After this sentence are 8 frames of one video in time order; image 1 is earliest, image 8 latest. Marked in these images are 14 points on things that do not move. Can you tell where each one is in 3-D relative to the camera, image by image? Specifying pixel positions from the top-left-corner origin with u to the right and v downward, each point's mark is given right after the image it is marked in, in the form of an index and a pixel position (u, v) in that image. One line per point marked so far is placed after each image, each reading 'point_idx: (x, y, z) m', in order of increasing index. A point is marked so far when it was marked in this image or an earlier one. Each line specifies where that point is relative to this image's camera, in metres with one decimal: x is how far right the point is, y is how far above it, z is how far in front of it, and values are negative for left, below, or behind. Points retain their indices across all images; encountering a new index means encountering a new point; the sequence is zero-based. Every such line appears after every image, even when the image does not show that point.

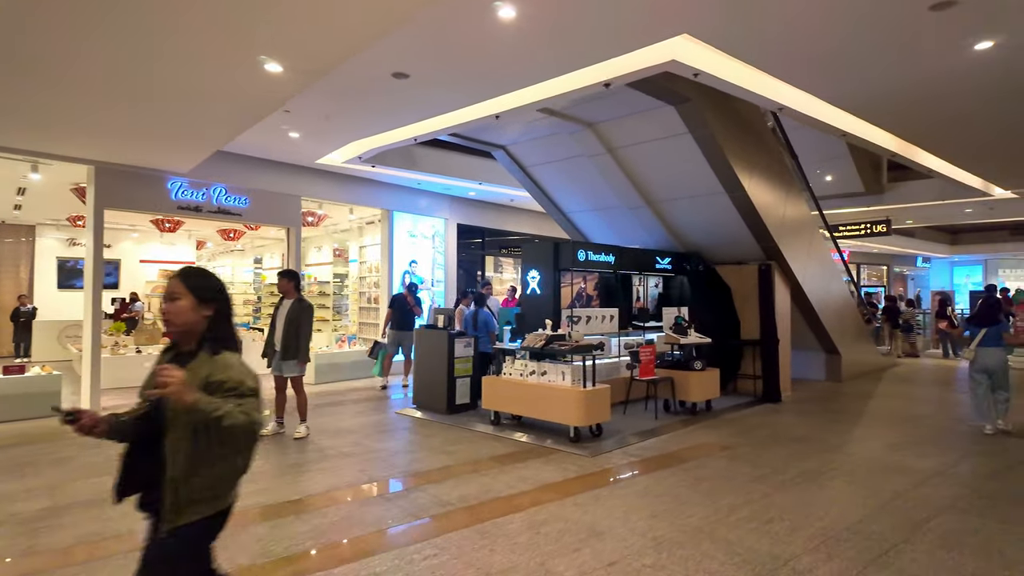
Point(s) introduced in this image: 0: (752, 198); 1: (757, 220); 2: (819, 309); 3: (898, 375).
0: (+3.0, +1.1, +7.3) m
1: (+3.1, +0.9, +7.6) m
2: (+4.7, -0.3, +9.1) m
3: (+7.3, -1.7, +11.3) m
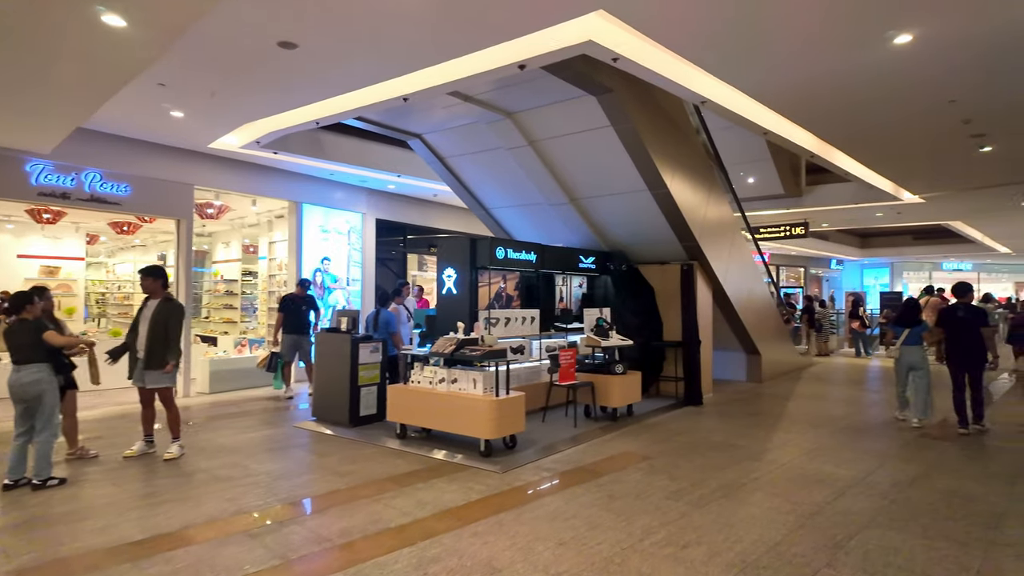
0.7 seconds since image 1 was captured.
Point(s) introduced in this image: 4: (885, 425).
0: (+2.0, +1.1, +7.1) m
1: (+2.1, +0.9, +7.4) m
2: (+3.4, -0.4, +9.0) m
3: (+5.9, -1.7, +11.5) m
4: (+4.3, -1.5, +6.8) m
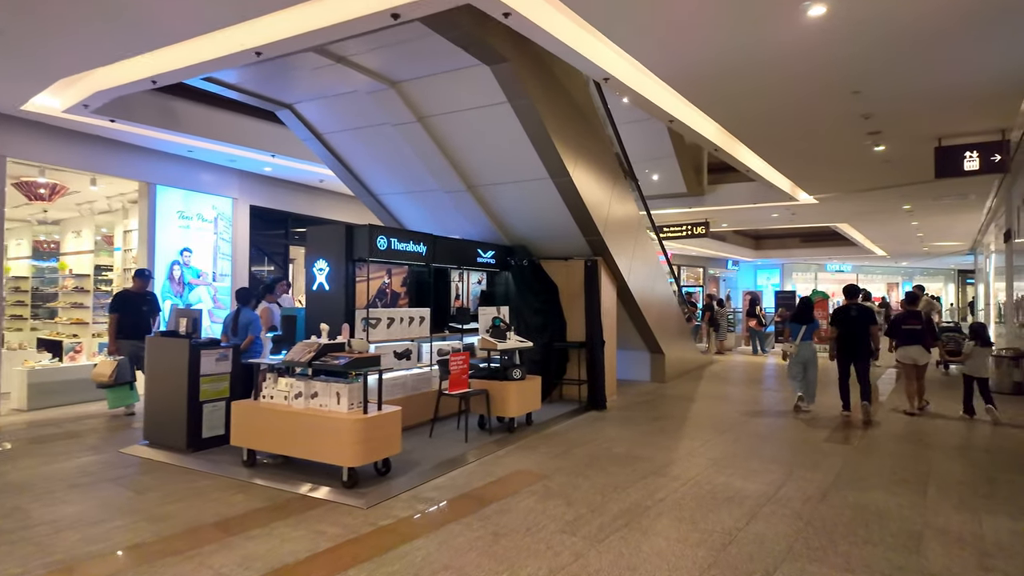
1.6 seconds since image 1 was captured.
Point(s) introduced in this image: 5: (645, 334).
0: (+0.7, +1.1, +6.5) m
1: (+0.8, +0.9, +6.8) m
2: (+1.9, -0.3, +8.7) m
3: (+3.9, -1.7, +11.5) m
4: (+3.1, -1.5, +6.6) m
5: (+2.1, -0.7, +9.3) m
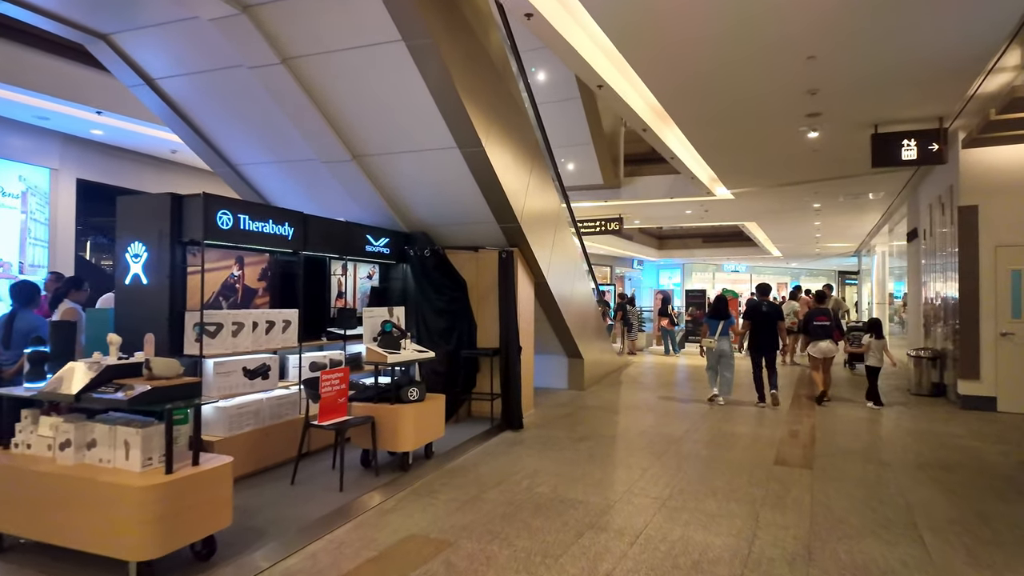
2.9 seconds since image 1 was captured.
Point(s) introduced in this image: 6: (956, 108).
0: (-0.2, +1.2, +5.4) m
1: (-0.2, +0.9, +5.7) m
2: (+0.6, -0.3, +7.7) m
3: (+2.2, -1.6, +10.8) m
4: (+2.1, -1.5, +5.8) m
5: (+0.7, -0.7, +8.3) m
6: (+4.7, +1.9, +6.3) m
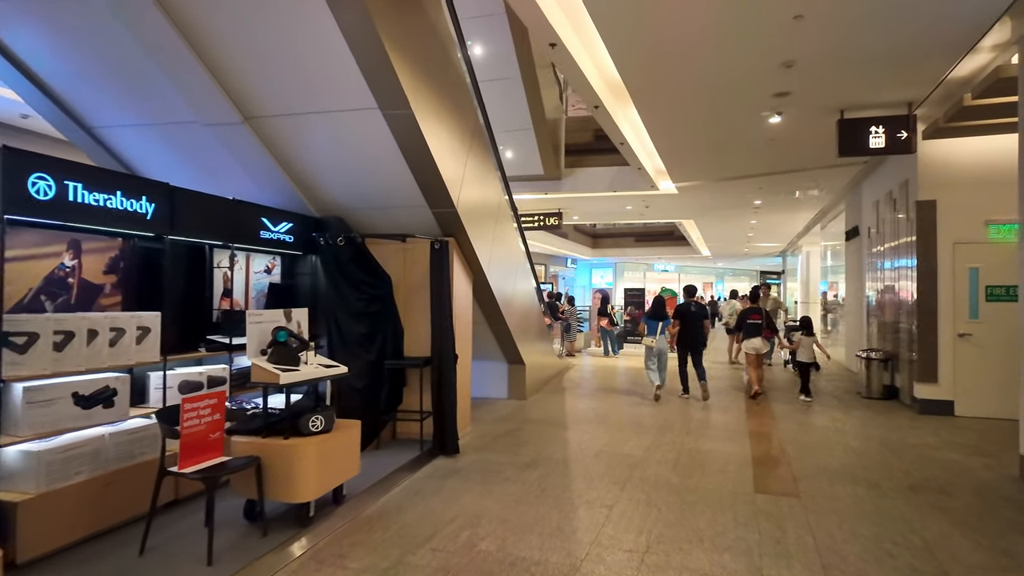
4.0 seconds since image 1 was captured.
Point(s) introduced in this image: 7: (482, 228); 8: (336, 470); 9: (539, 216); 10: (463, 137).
0: (-0.7, +1.2, +4.4) m
1: (-0.7, +1.0, +4.7) m
2: (-0.1, -0.3, +6.7) m
3: (+1.1, -1.6, +10.0) m
4: (+1.6, -1.4, +5.0) m
5: (-0.1, -0.7, +7.4) m
6: (+4.1, +1.9, +5.8) m
7: (-0.3, +0.6, +6.0) m
8: (-1.0, -1.1, +3.5) m
9: (+0.6, +1.5, +12.3) m
10: (-0.4, +1.4, +5.4) m
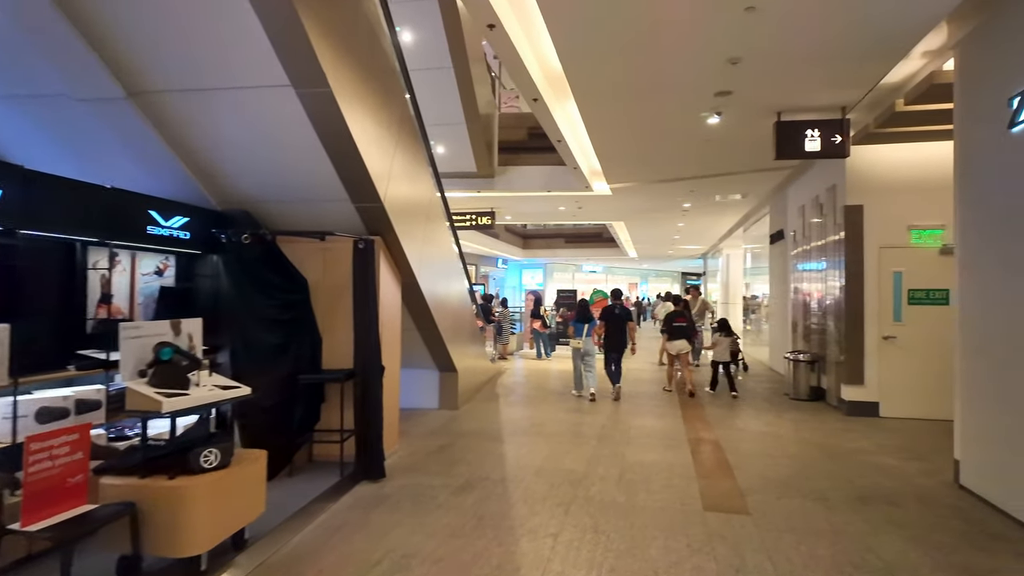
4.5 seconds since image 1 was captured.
0: (-1.1, +1.2, +3.9) m
1: (-1.1, +0.9, +4.2) m
2: (-0.8, -0.3, +6.3) m
3: (0.0, -1.6, +9.6) m
4: (+1.0, -1.5, +4.8) m
5: (-0.9, -0.7, +6.9) m
6: (+3.4, +1.9, +5.9) m
7: (-0.9, +0.6, +5.5) m
8: (-1.4, -1.1, +3.0) m
9: (-0.8, +1.5, +11.9) m
10: (-1.0, +1.3, +4.9) m
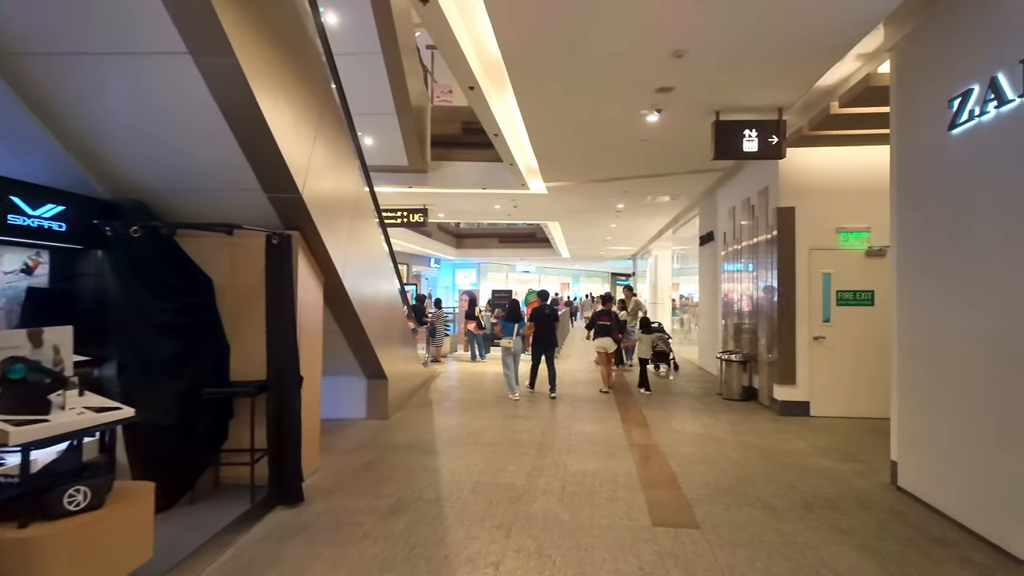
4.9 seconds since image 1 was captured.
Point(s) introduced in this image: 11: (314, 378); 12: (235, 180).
0: (-1.5, +1.2, +3.4) m
1: (-1.6, +0.9, +3.7) m
2: (-1.5, -0.3, +5.8) m
3: (-1.1, -1.6, +9.2) m
4: (+0.5, -1.5, +4.5) m
5: (-1.6, -0.7, +6.4) m
6: (+2.8, +1.9, +5.9) m
7: (-1.5, +0.6, +5.0) m
8: (-1.6, -1.1, +2.4) m
9: (-2.1, +1.5, +11.4) m
10: (-1.5, +1.3, +4.4) m
11: (-1.6, -0.7, +4.8) m
12: (-1.9, +0.7, +4.0) m
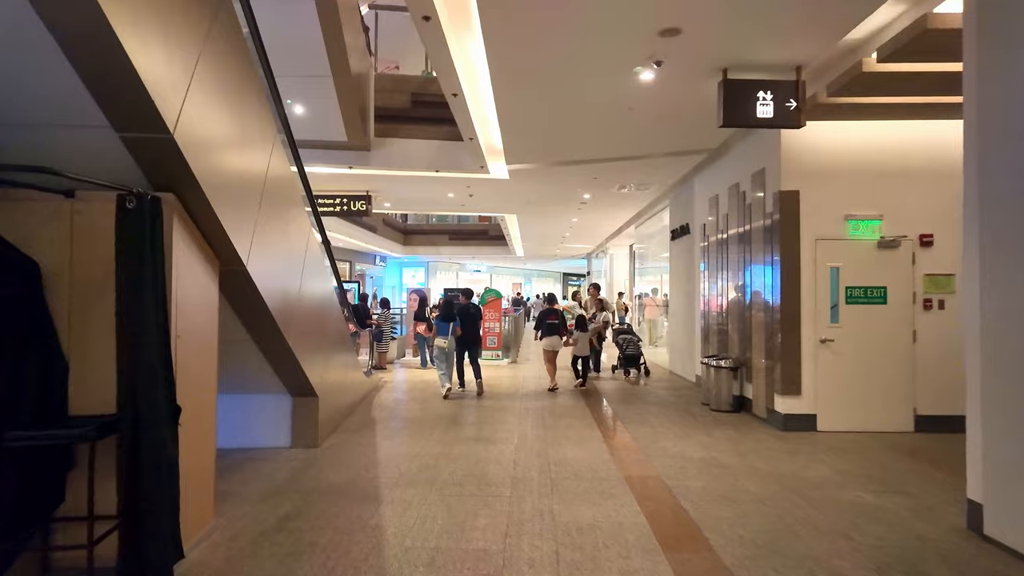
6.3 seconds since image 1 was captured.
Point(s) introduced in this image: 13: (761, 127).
0: (-1.5, +1.2, +2.0) m
1: (-1.6, +1.0, +2.3) m
2: (-1.7, -0.2, +4.4) m
3: (-1.6, -1.6, +7.9) m
4: (+0.4, -1.4, +3.4) m
5: (-1.9, -0.6, +5.0) m
6: (+2.5, +1.9, +4.9) m
7: (-1.7, +0.6, +3.6) m
8: (-1.6, -1.1, +1.1) m
9: (-2.8, +1.5, +9.9) m
10: (-1.6, +1.4, +3.1) m
11: (-1.8, -0.7, +3.4) m
12: (-2.0, +0.8, +2.6) m
13: (+2.1, +1.4, +5.1) m
